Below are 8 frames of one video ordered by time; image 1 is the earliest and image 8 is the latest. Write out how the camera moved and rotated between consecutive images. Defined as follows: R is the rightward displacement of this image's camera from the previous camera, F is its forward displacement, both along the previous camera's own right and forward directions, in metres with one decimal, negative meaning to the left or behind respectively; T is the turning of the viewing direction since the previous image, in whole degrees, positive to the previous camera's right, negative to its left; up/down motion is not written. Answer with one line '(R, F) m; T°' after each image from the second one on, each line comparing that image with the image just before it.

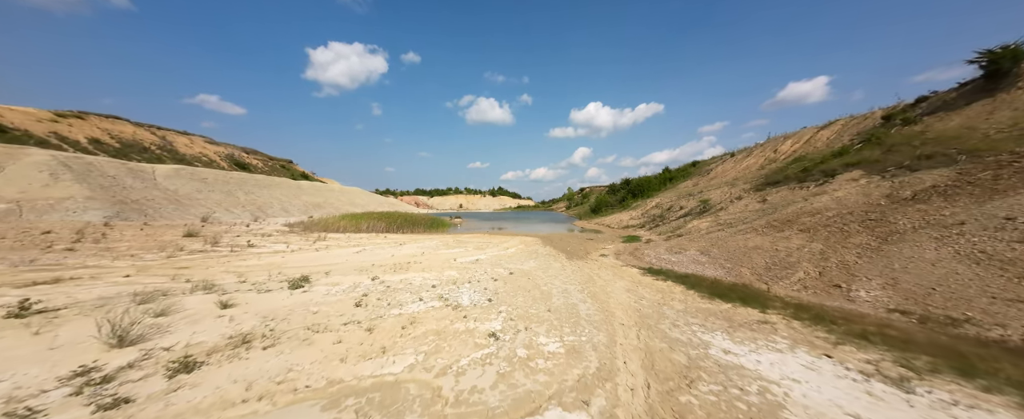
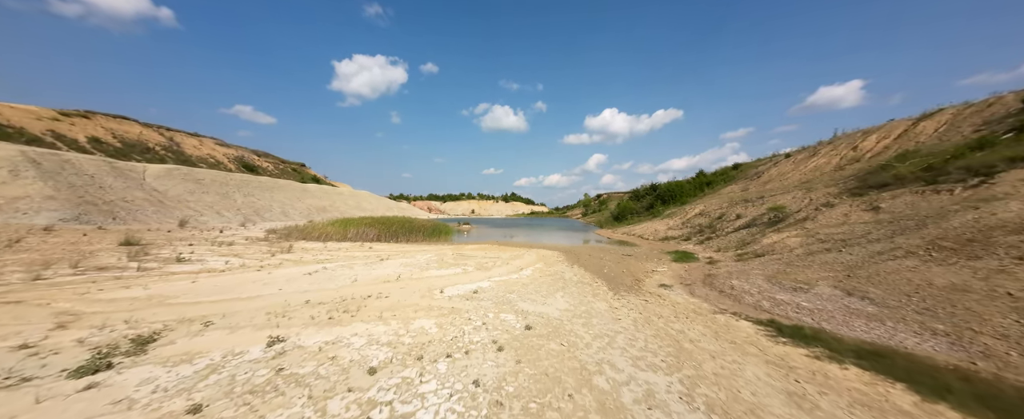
(-0.1, +3.9) m; -3°
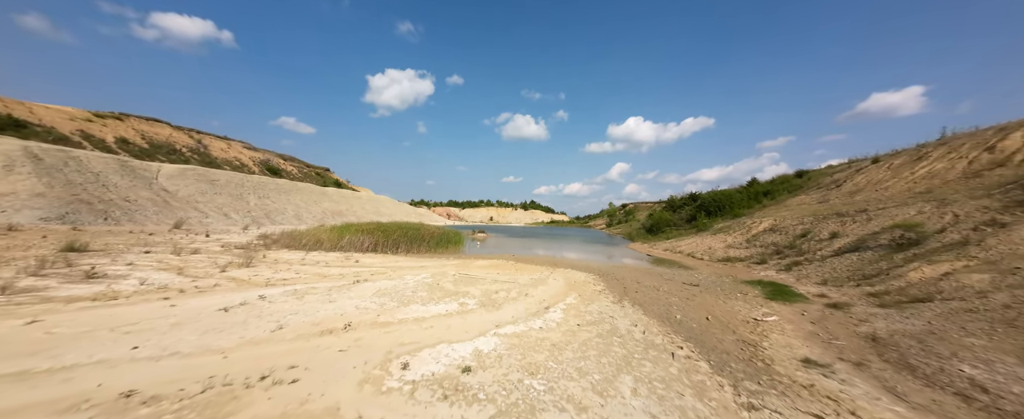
(-0.1, +3.3) m; -4°
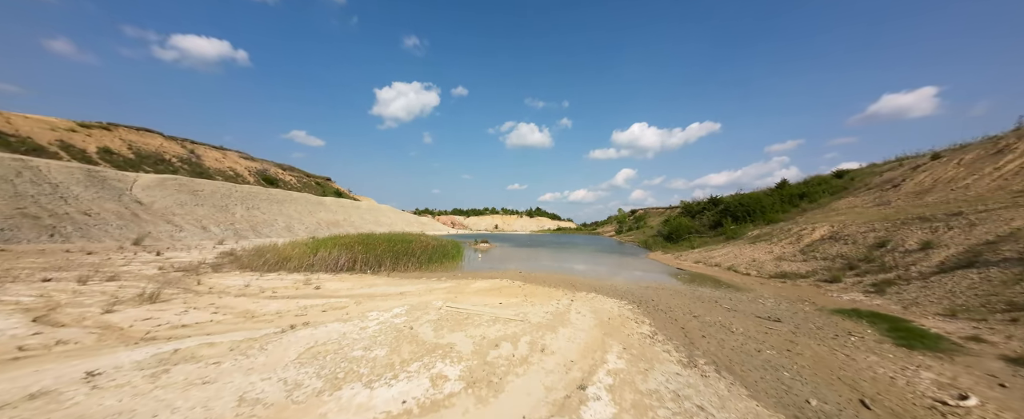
(0.0, +2.7) m; -1°
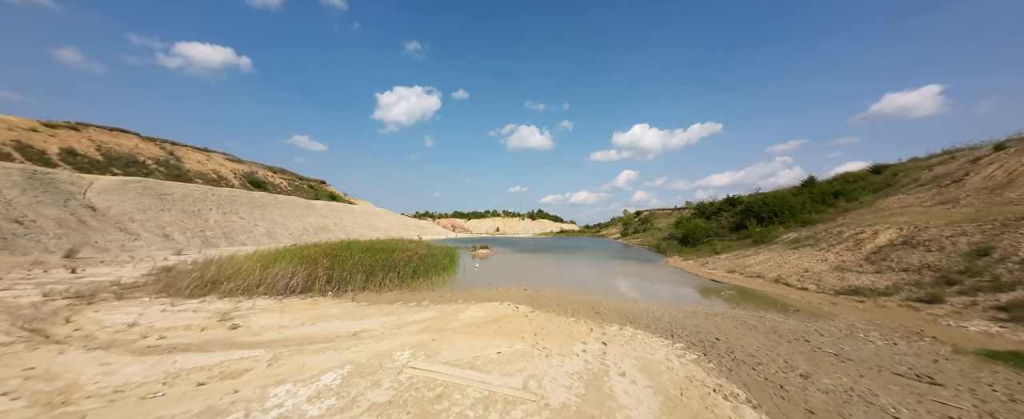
(0.0, +2.6) m; 0°
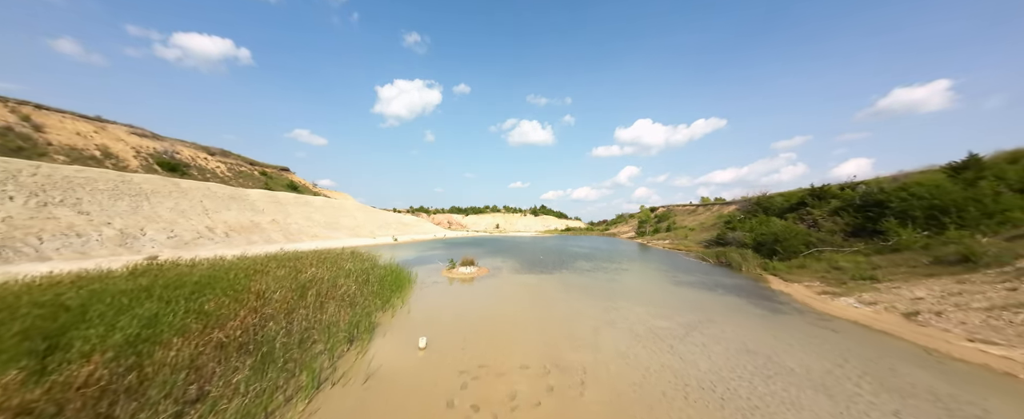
(0.0, +9.9) m; 0°
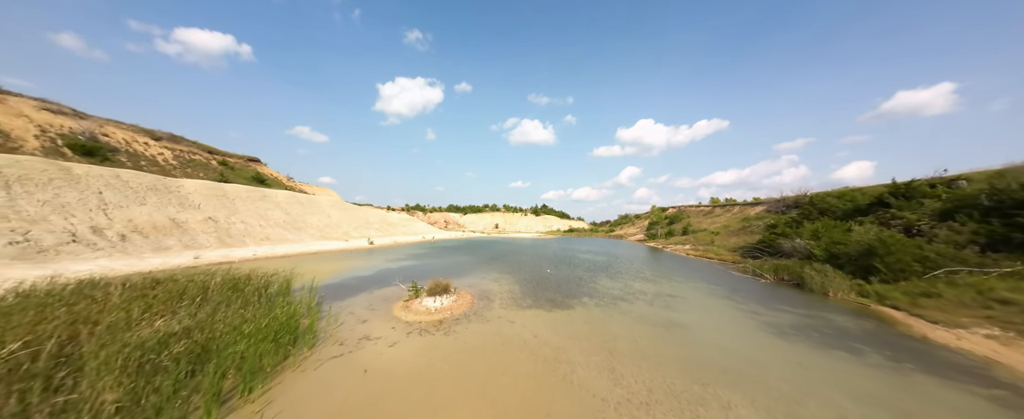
(+0.1, +5.5) m; 0°
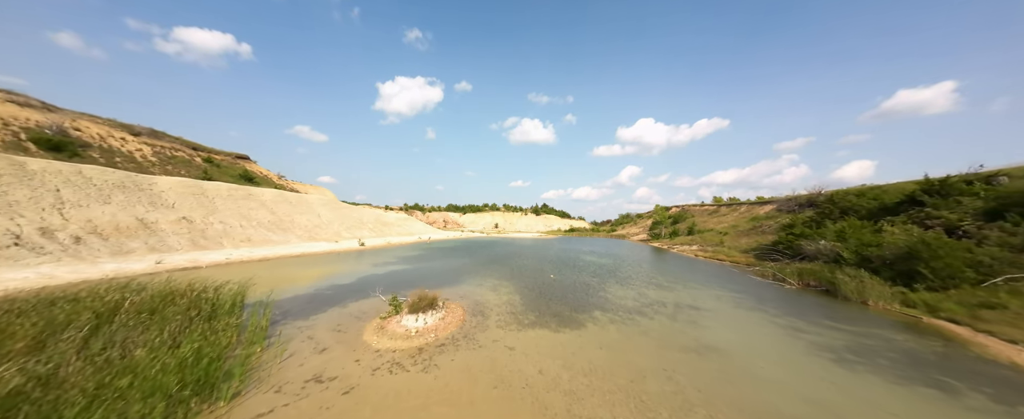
(0.0, +1.6) m; 0°
